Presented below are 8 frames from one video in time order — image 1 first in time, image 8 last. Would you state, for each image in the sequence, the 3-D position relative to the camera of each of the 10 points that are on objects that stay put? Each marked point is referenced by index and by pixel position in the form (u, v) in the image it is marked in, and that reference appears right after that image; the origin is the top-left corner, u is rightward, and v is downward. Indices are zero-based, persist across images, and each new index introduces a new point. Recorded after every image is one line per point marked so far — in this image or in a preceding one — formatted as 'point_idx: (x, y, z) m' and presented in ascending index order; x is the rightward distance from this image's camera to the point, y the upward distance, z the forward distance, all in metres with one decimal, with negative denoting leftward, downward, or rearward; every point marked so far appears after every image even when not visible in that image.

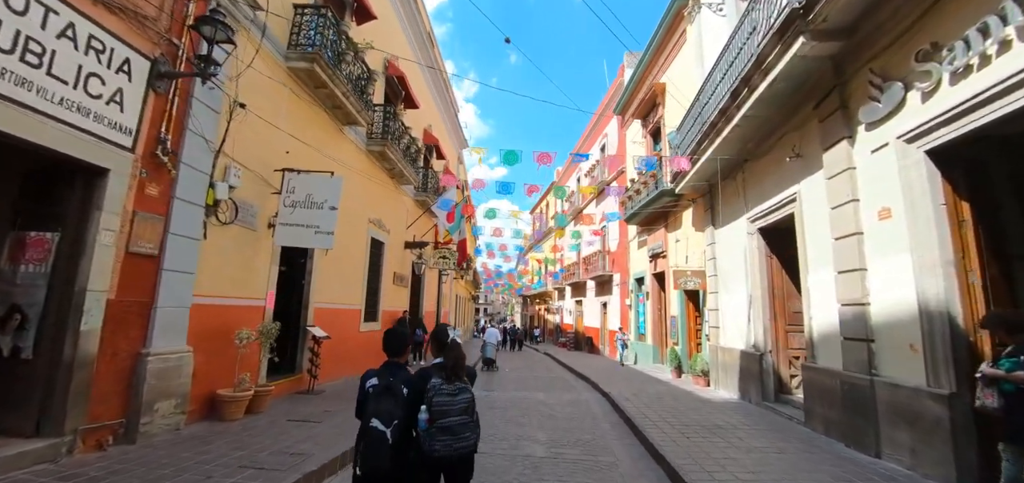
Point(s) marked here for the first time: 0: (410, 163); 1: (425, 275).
0: (-2.9, +2.2, +13.2) m
1: (-3.2, -1.3, +17.5) m
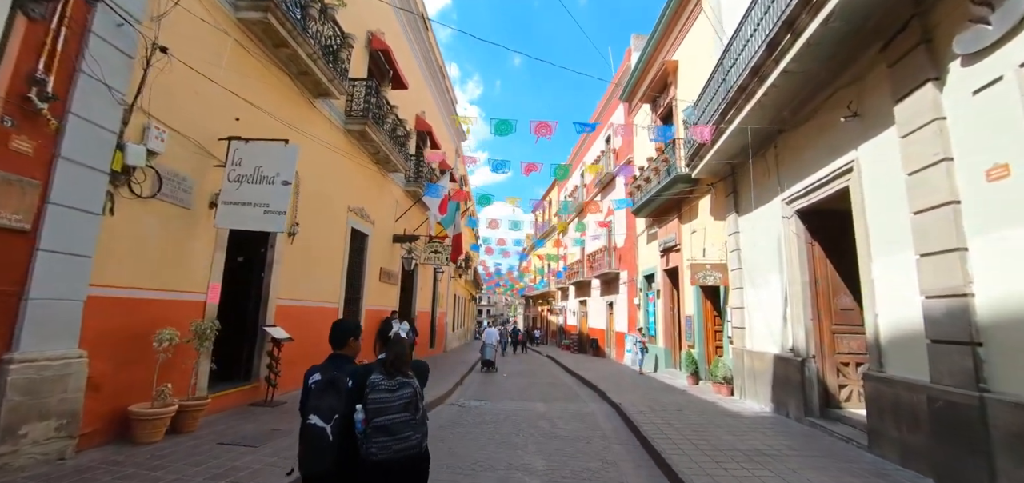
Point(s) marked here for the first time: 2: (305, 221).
0: (-3.0, +2.4, +12.0) m
1: (-3.3, -1.1, +16.3) m
2: (-3.7, +0.3, +8.3) m
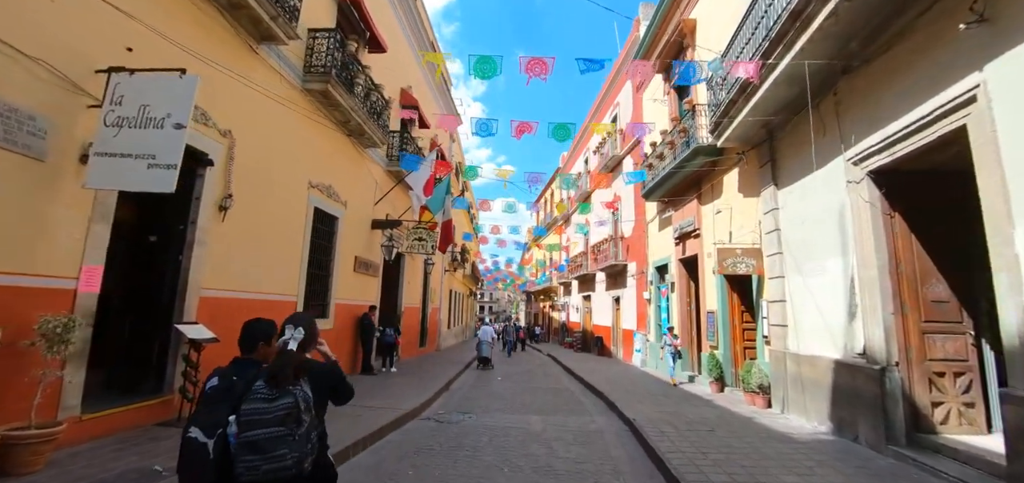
0: (-3.1, +2.8, +10.4) m
1: (-3.4, -0.7, +14.7) m
2: (-3.9, +0.7, +6.8) m
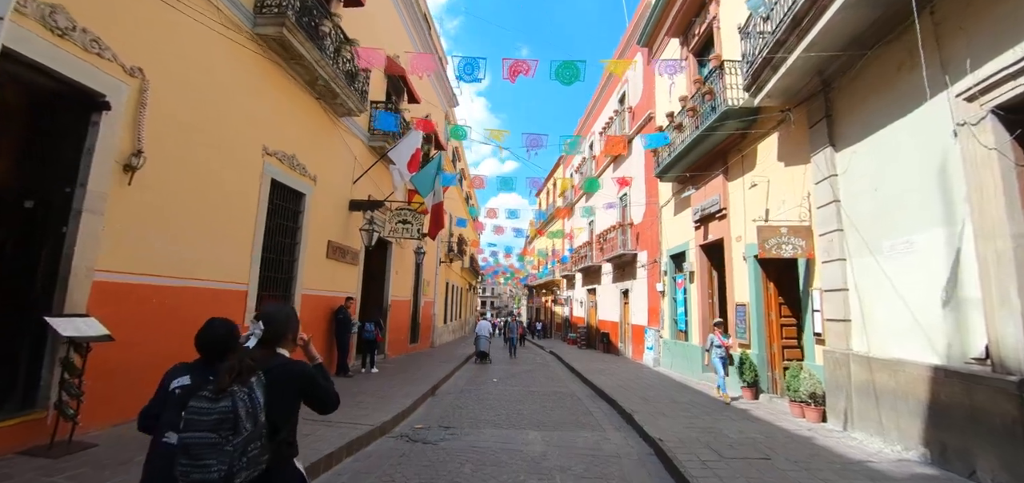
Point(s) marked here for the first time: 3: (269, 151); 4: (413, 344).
0: (-3.2, +3.1, +8.9) m
1: (-3.4, -0.3, +13.3) m
2: (-4.0, +1.0, +5.3) m
3: (-3.9, +1.4, +7.4) m
4: (-3.5, -3.6, +16.2) m
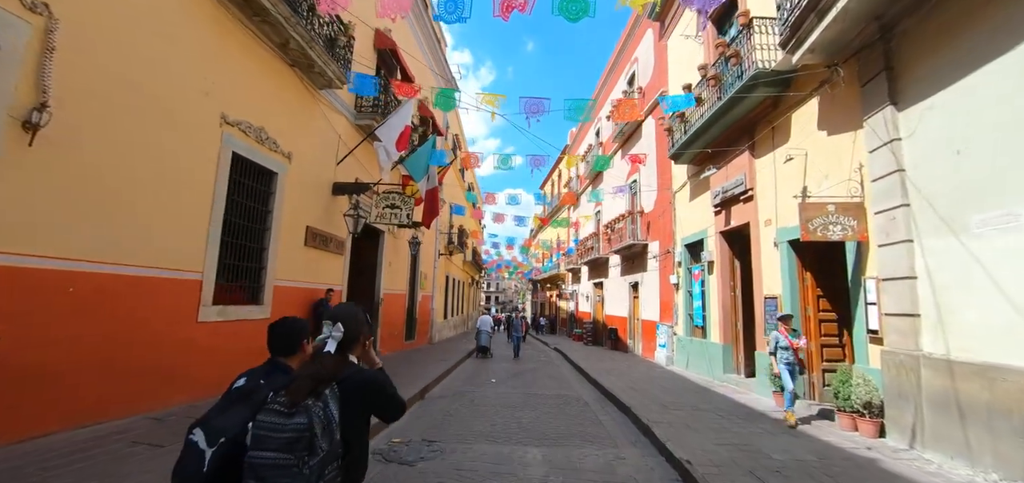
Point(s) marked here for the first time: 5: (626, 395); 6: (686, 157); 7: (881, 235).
0: (-3.2, +3.4, +8.0) m
1: (-3.4, 0.0, +12.3) m
2: (-4.1, +1.2, +4.4) m
3: (-3.9, +1.7, +6.4) m
4: (-3.4, -3.2, +15.3) m
5: (+1.8, -2.4, +7.4) m
6: (+3.7, +1.8, +9.9) m
7: (+4.0, +0.1, +5.1) m
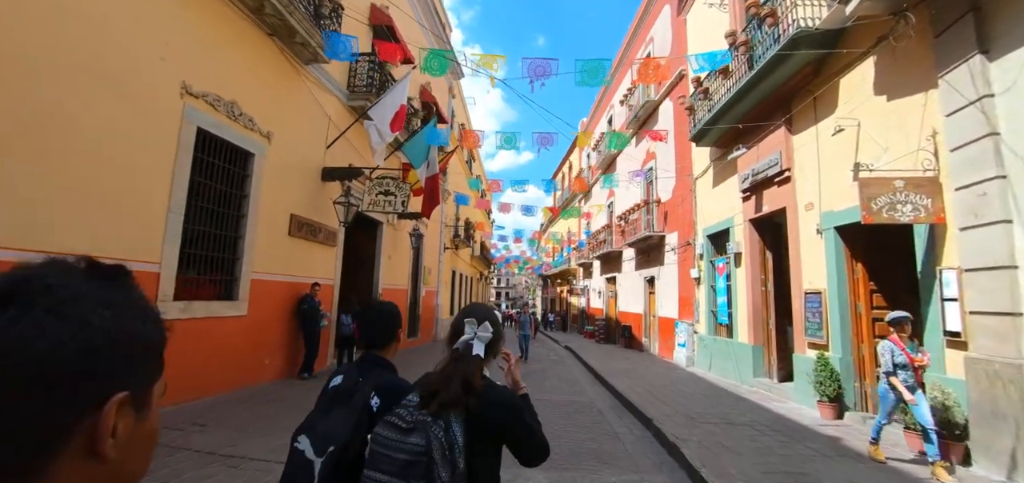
0: (-3.2, +3.6, +7.2) m
1: (-3.2, +0.2, +11.6) m
2: (-4.1, +1.4, +3.6) m
3: (-3.9, +1.8, +5.6) m
4: (-3.2, -3.0, +14.6) m
5: (+1.9, -2.3, +6.6) m
6: (+3.8, +2.0, +9.0) m
7: (+4.0, +0.2, +4.1) m
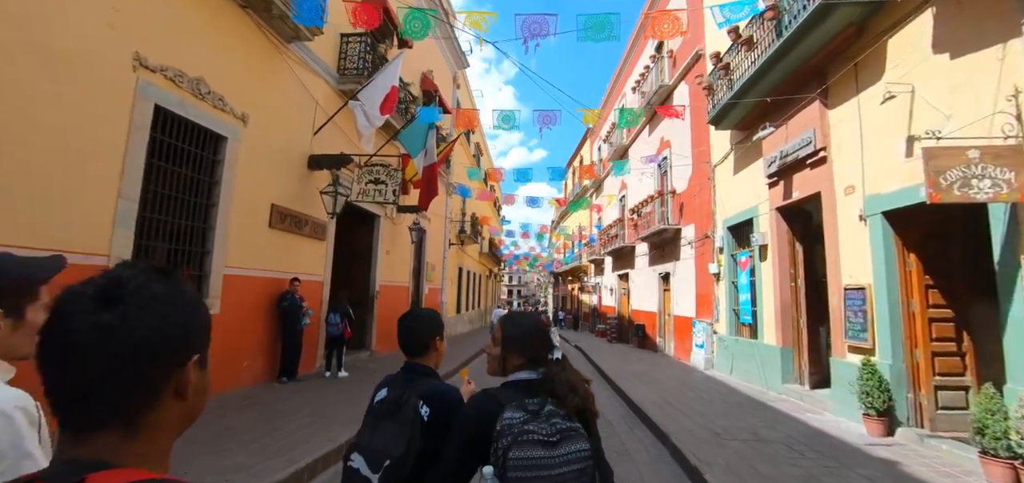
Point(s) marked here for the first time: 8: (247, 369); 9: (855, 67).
0: (-3.2, +3.7, +6.5) m
1: (-3.1, +0.3, +10.9) m
2: (-4.2, +1.5, +3.0) m
3: (-3.9, +1.9, +5.0) m
4: (-3.0, -2.9, +14.0) m
5: (+1.8, -2.1, +5.8) m
6: (+3.8, +2.2, +8.2) m
7: (+3.9, +0.4, +3.3) m
8: (-3.8, -1.8, +6.7) m
9: (+4.1, +2.1, +5.6) m
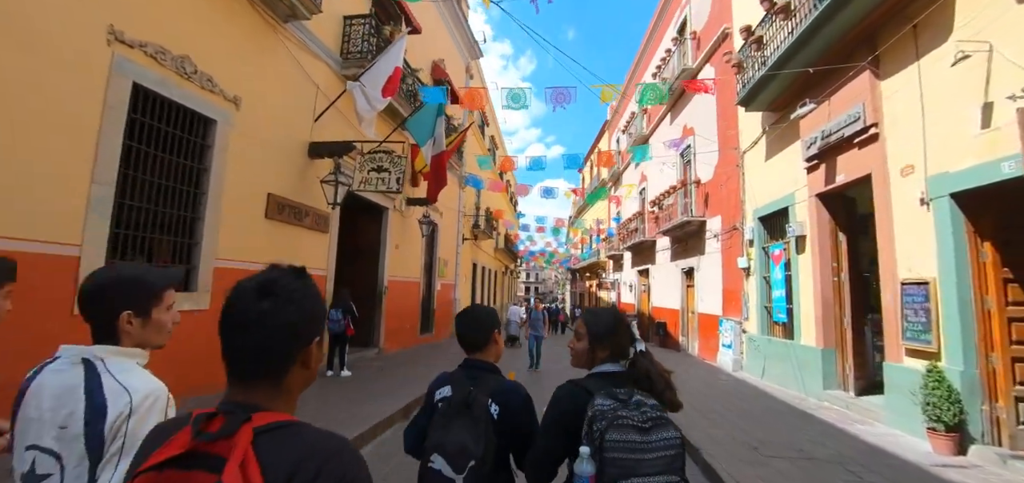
0: (-3.1, +3.8, +6.1) m
1: (-2.8, +0.4, +10.5) m
2: (-4.2, +1.6, +2.6) m
3: (-3.9, +2.0, +4.6) m
4: (-2.5, -2.7, +13.5) m
5: (+2.0, -2.0, +5.2) m
6: (+4.0, +2.3, +7.4) m
7: (+3.9, +0.5, +2.6) m
8: (-3.7, -1.7, +6.3) m
9: (+4.2, +2.2, +4.8) m
